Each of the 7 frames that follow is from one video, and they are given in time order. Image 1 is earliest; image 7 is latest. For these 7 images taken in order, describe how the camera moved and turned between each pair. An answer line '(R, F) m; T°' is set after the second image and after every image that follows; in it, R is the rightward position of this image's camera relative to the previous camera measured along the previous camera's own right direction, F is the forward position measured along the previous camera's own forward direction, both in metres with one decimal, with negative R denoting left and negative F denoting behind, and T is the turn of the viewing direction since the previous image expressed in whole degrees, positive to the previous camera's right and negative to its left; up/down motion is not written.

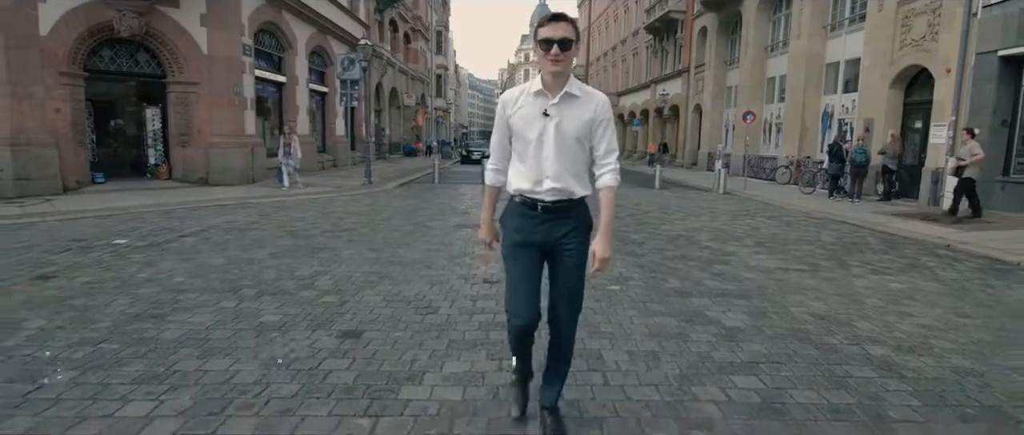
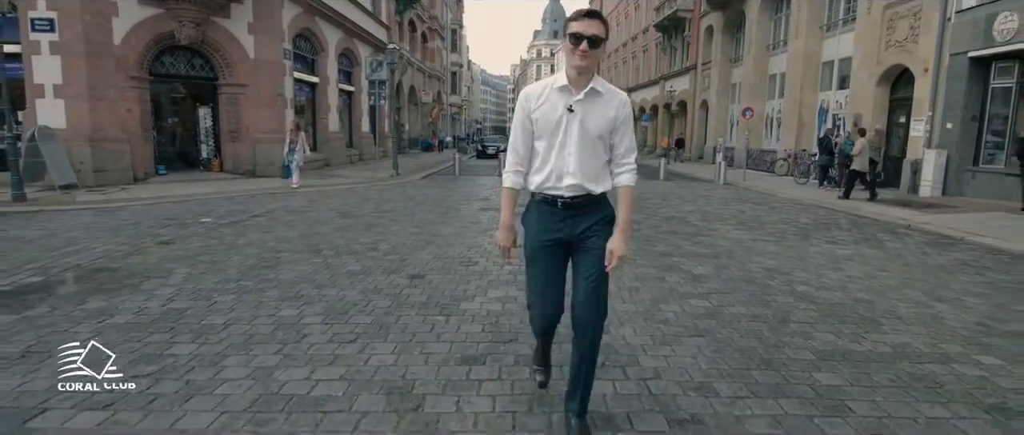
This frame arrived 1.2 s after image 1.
(-0.1, -1.5) m; -1°
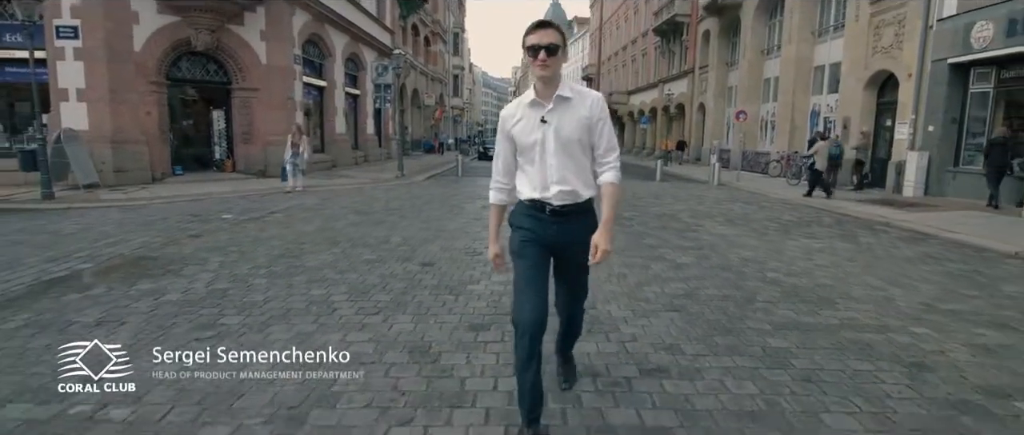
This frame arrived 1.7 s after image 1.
(0.0, -0.7) m; 0°
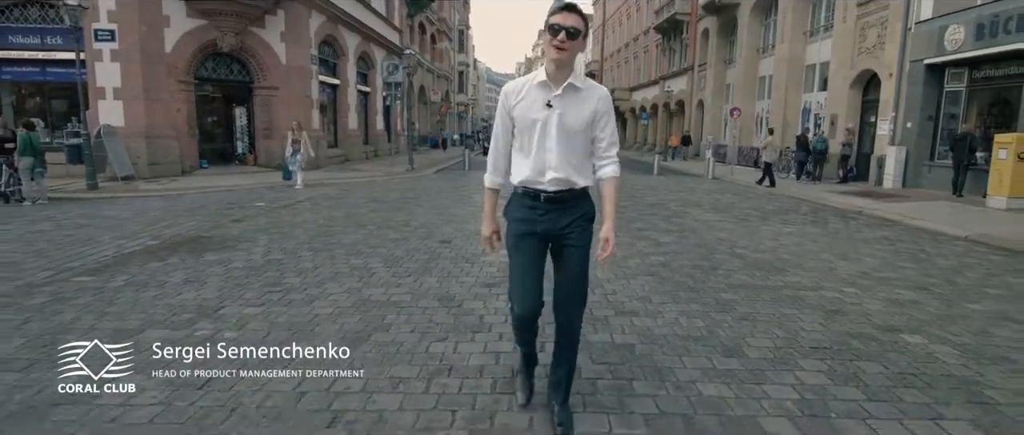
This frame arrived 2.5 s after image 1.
(0.0, -1.1) m; 0°
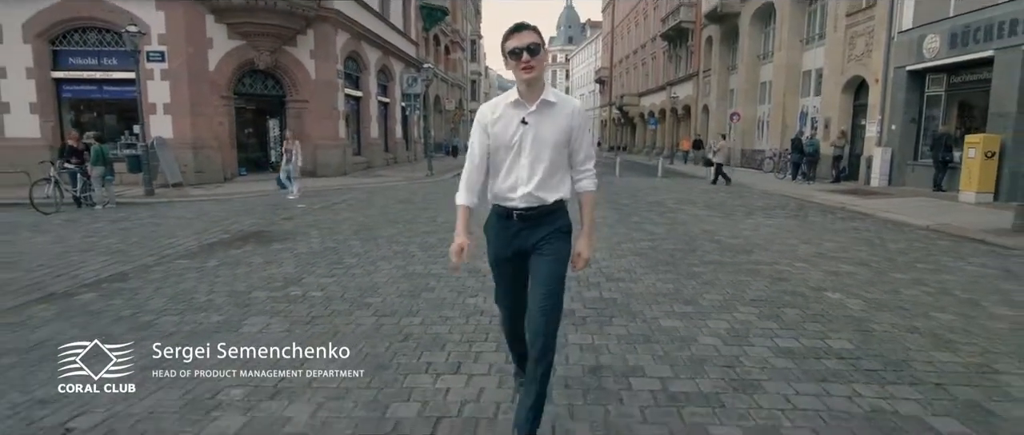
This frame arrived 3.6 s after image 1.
(0.0, -1.4) m; -1°
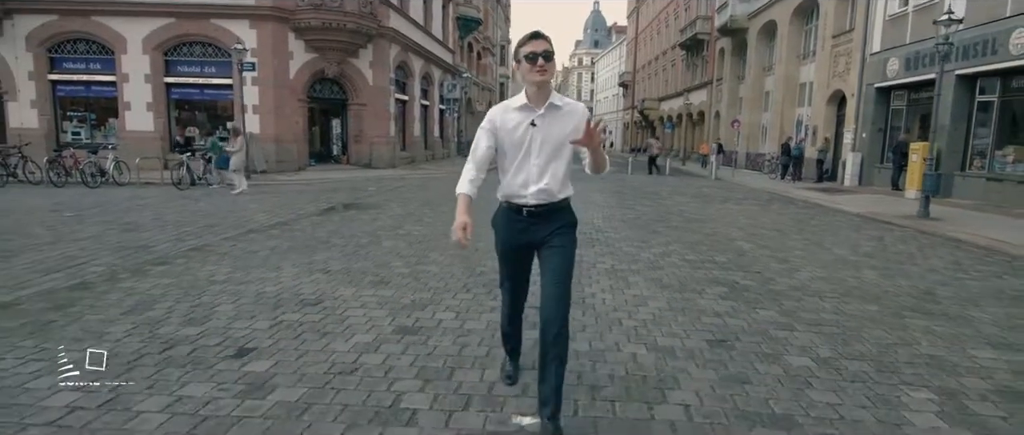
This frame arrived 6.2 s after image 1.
(0.0, -3.4) m; -2°
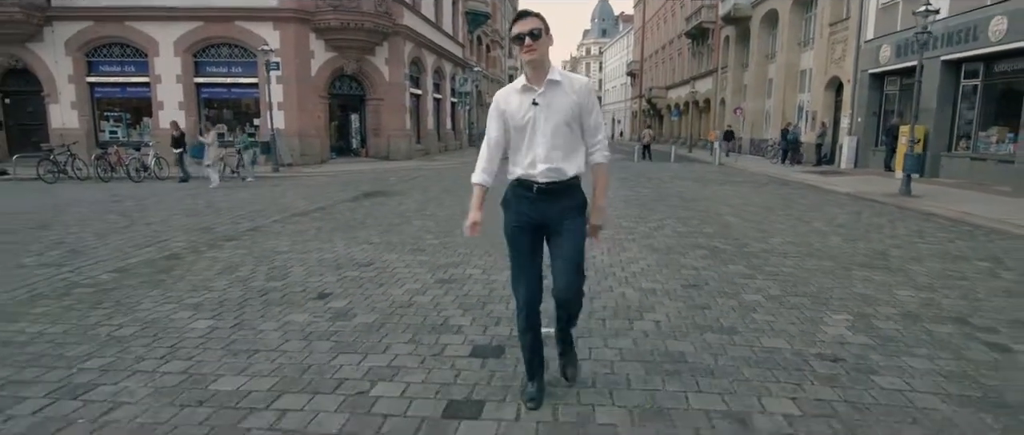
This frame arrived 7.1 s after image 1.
(0.0, -1.2) m; -1°
